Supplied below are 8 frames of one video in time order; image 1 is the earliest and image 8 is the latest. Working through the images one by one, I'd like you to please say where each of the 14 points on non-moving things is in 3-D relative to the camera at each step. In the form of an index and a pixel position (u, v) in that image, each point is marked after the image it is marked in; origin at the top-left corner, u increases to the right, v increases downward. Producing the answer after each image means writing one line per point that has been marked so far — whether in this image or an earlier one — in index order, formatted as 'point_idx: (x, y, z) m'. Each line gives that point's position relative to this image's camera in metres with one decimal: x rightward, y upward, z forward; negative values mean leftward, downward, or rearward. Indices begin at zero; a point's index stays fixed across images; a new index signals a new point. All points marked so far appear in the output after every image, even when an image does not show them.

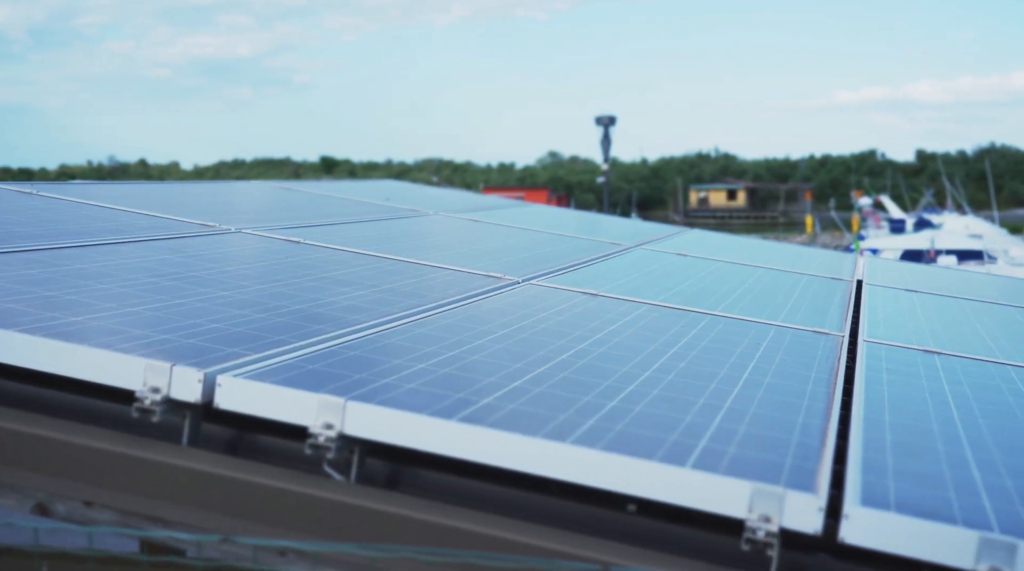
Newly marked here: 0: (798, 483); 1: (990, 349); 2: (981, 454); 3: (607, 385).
0: (+0.9, -0.7, +3.3) m
1: (+3.7, -0.5, +7.7) m
2: (+1.9, -0.7, +4.1) m
3: (+0.4, -0.4, +4.5) m
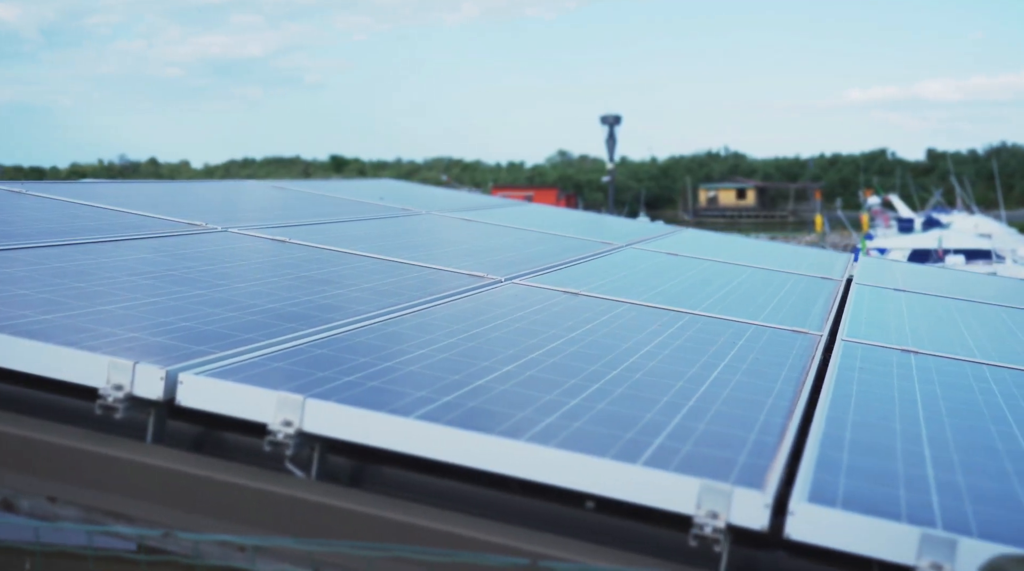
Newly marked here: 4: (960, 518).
0: (+0.8, -0.6, +3.3) m
1: (+3.6, -0.5, +7.7) m
2: (+1.8, -0.7, +4.1) m
3: (+0.3, -0.4, +4.5) m
4: (+1.4, -0.8, +3.3) m
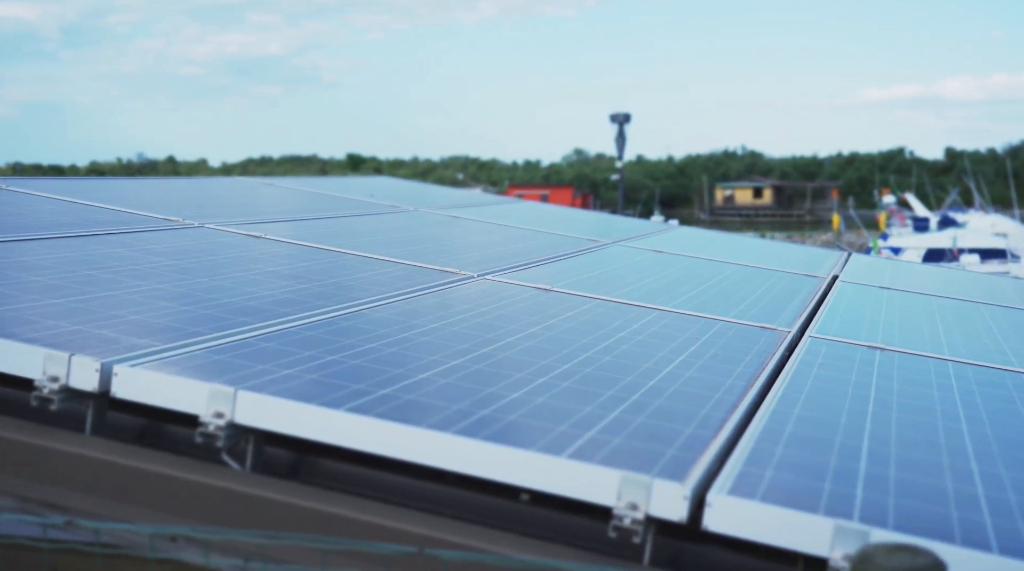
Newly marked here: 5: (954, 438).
0: (+0.5, -0.6, +3.3) m
1: (+3.3, -0.5, +7.7) m
2: (+1.5, -0.7, +4.1) m
3: (0.0, -0.4, +4.5) m
4: (+1.2, -0.7, +3.3) m
5: (+2.0, -0.7, +4.5) m
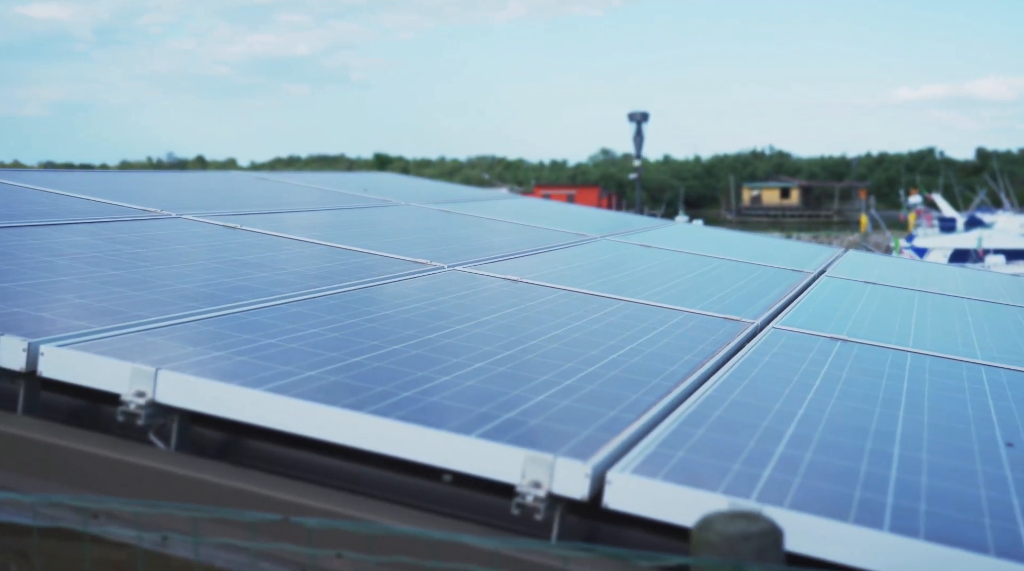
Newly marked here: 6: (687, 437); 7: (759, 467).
0: (+0.2, -0.6, +3.4) m
1: (+3.1, -0.4, +7.7) m
2: (+1.2, -0.6, +4.2) m
3: (-0.3, -0.4, +4.6) m
4: (+0.9, -0.7, +3.3) m
5: (+1.7, -0.6, +4.5) m
6: (+0.7, -0.6, +3.8) m
7: (+0.9, -0.6, +3.5) m
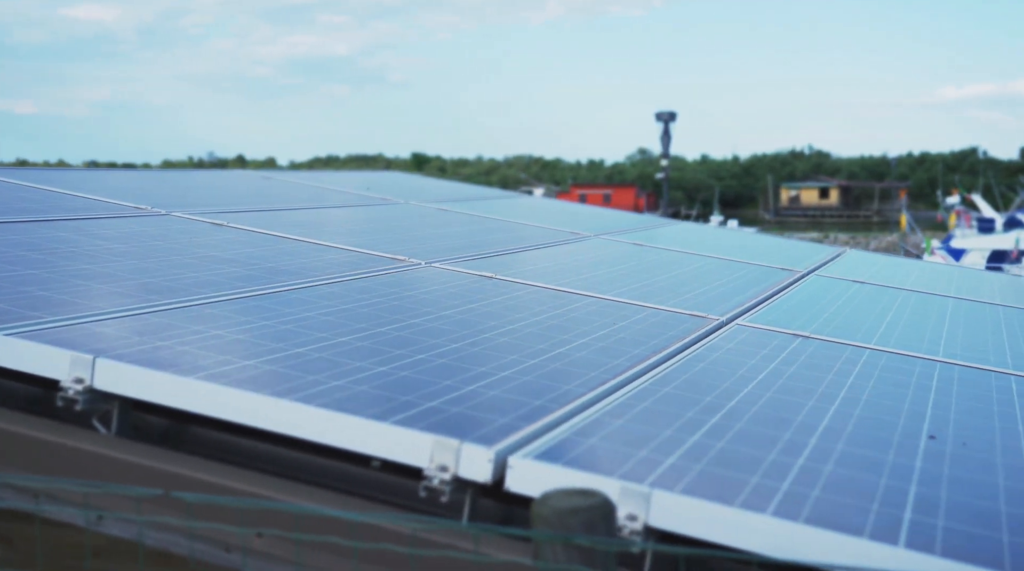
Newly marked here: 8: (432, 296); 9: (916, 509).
0: (-0.1, -0.5, +3.5) m
1: (+2.9, -0.4, +7.8) m
2: (+0.9, -0.6, +4.3) m
3: (-0.6, -0.3, +4.8) m
4: (+0.6, -0.7, +3.4) m
5: (+1.4, -0.6, +4.6) m
6: (+0.4, -0.6, +4.0) m
7: (+0.6, -0.6, +3.7) m
8: (-0.5, -0.1, +6.8) m
9: (+1.4, -0.8, +3.4) m
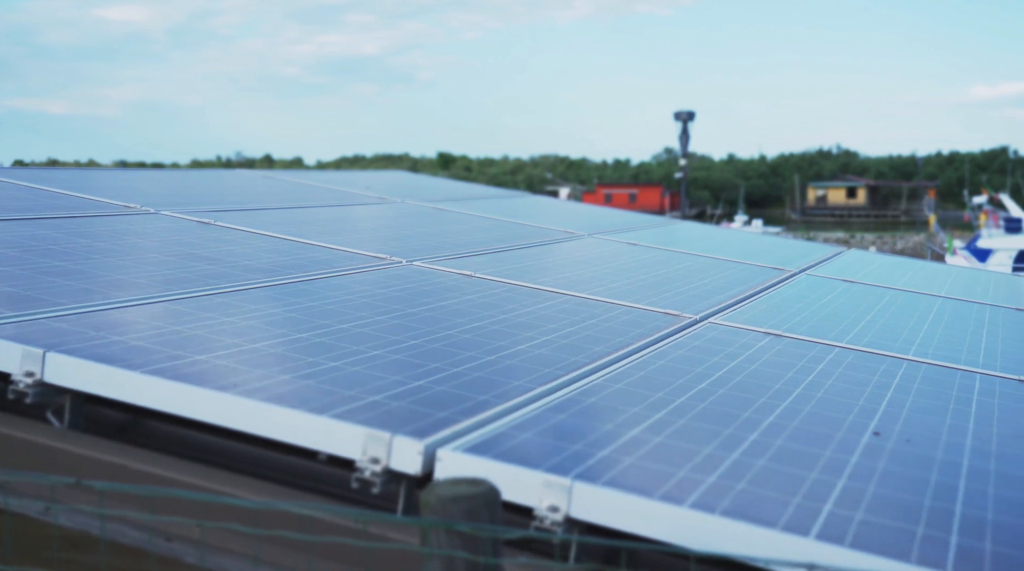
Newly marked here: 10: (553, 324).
0: (-0.3, -0.5, +3.6) m
1: (+2.7, -0.4, +7.8) m
2: (+0.7, -0.6, +4.4) m
3: (-0.8, -0.3, +4.8) m
4: (+0.3, -0.6, +3.5) m
5: (+1.2, -0.6, +4.7) m
6: (+0.1, -0.5, +4.0) m
7: (+0.3, -0.6, +3.8) m
8: (-0.7, -0.1, +6.9) m
9: (+1.1, -0.8, +3.4) m
10: (+0.3, -0.2, +6.3) m
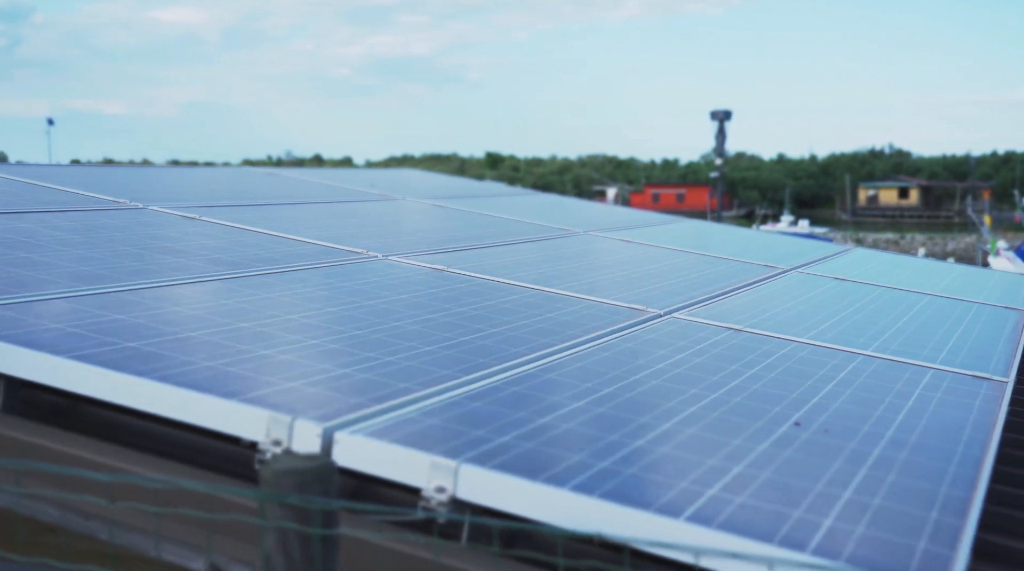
0: (-0.7, -0.5, +3.7) m
1: (+2.4, -0.3, +7.9) m
2: (+0.4, -0.5, +4.4) m
3: (-1.1, -0.3, +5.0) m
4: (0.0, -0.6, +3.6) m
5: (+0.9, -0.6, +4.8) m
6: (-0.2, -0.5, +4.1) m
7: (0.0, -0.6, +3.8) m
8: (-1.0, 0.0, +7.0) m
9: (+0.7, -0.7, +3.5) m
10: (0.0, -0.2, +6.4) m
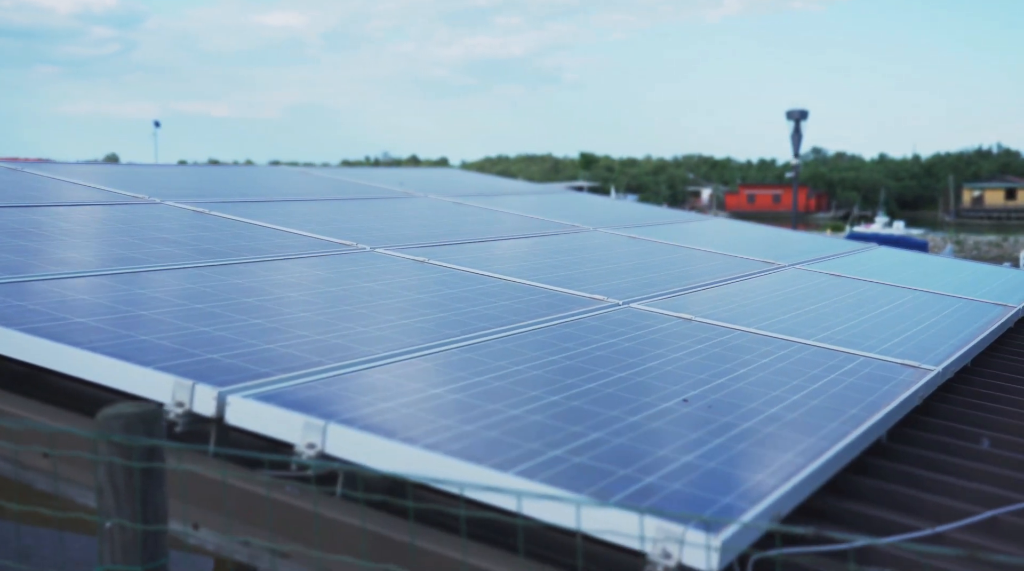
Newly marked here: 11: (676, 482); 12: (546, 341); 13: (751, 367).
0: (-1.2, -0.4, +4.2) m
1: (+2.2, -0.3, +8.1) m
2: (-0.1, -0.5, +4.8) m
3: (-1.5, -0.2, +5.5) m
4: (-0.6, -0.5, +4.0) m
5: (+0.4, -0.5, +5.1) m
6: (-0.7, -0.4, +4.6) m
7: (-0.5, -0.5, +4.3) m
8: (-1.3, +0.1, +7.5) m
9: (+0.2, -0.6, +3.9) m
10: (-0.4, -0.1, +6.9) m
11: (+0.6, -0.7, +3.6) m
12: (+0.2, -0.4, +5.9) m
13: (+1.4, -0.5, +5.8) m
